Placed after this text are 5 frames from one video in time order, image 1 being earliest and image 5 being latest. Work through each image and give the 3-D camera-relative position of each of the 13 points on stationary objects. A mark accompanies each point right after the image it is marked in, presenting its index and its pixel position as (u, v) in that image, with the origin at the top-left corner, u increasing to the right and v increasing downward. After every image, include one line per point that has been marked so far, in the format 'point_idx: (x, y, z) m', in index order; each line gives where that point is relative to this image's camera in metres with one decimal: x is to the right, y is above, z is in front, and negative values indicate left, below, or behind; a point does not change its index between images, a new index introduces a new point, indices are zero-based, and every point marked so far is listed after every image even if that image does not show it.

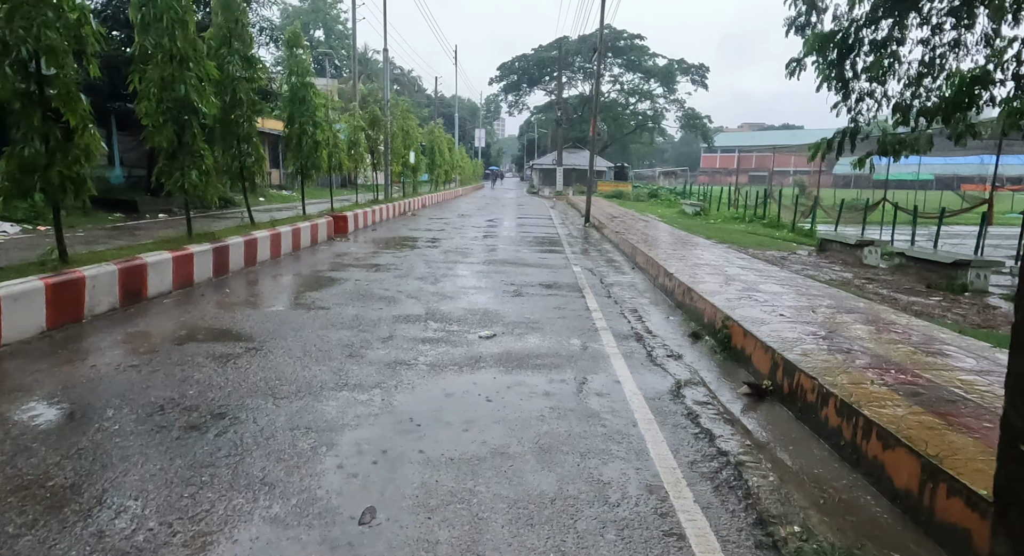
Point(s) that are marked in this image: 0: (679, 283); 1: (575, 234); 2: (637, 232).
0: (+2.1, -0.1, +8.3) m
1: (+1.8, +1.3, +19.1) m
2: (+3.4, +1.3, +18.3) m
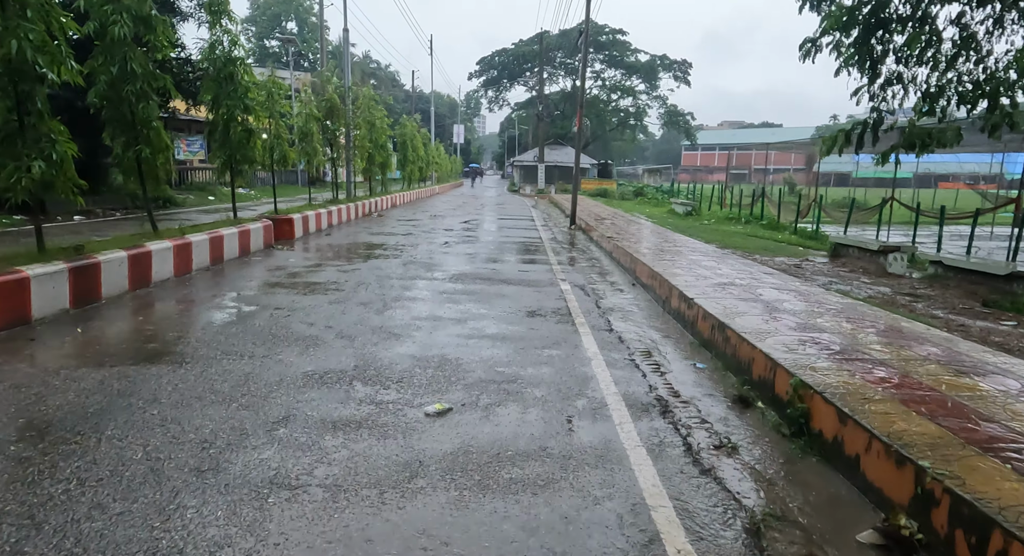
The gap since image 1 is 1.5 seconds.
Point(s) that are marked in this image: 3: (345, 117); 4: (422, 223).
0: (+1.8, -0.3, +6.3) m
1: (+1.2, +1.0, +17.0) m
2: (+2.9, +1.0, +16.2) m
3: (-4.8, +4.6, +18.7) m
4: (-2.7, +1.6, +19.7) m
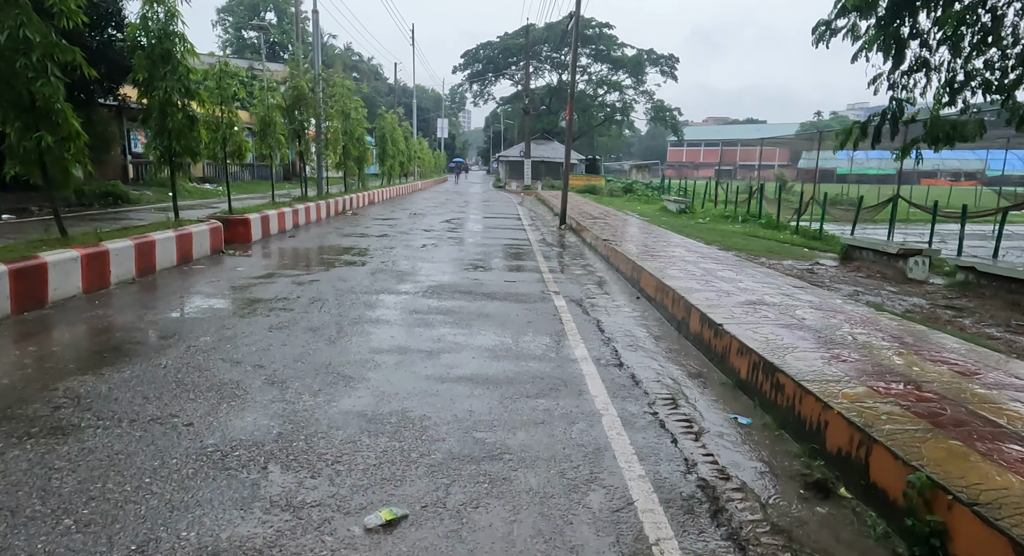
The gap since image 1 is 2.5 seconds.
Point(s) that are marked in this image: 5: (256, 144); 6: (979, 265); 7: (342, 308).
0: (+1.7, -0.5, +5.0) m
1: (+0.8, +0.9, +15.7) m
2: (+2.5, +0.9, +14.9) m
3: (-5.2, +4.5, +17.2) m
4: (-3.1, +1.5, +18.3) m
5: (-5.8, +3.0, +14.8) m
6: (+7.9, +0.2, +11.2) m
7: (-1.8, -0.3, +6.9) m
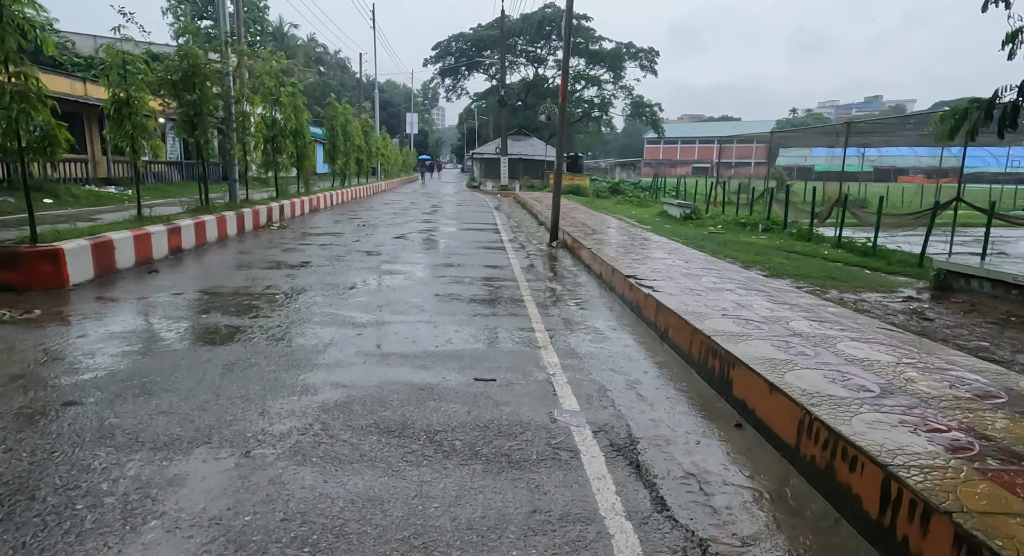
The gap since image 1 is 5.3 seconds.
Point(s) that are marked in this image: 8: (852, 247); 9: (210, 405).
0: (+1.7, -1.2, +0.8) m
1: (+0.4, +0.2, +11.5) m
2: (+2.1, +0.3, +10.8) m
3: (-5.7, +3.7, +12.8) m
4: (-3.6, +0.8, +13.9) m
5: (-6.2, +2.3, +10.4) m
6: (+7.6, -0.4, +7.2) m
7: (-1.9, -1.0, +2.6) m
8: (+8.1, +0.7, +15.6) m
9: (-1.9, -0.8, +4.1) m
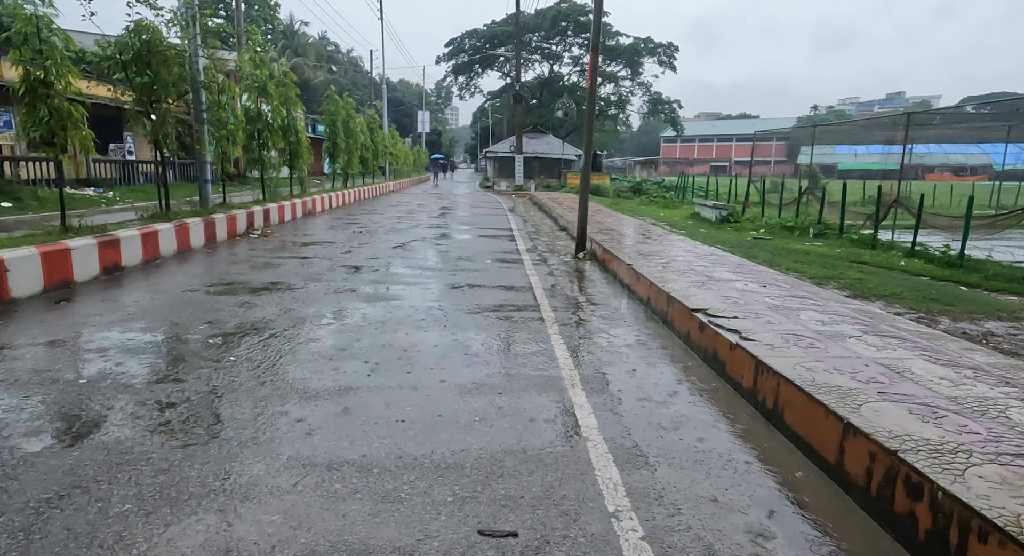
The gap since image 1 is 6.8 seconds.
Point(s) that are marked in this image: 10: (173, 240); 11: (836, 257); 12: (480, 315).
0: (+1.7, -1.5, -1.4) m
1: (+0.7, -0.1, +9.3) m
2: (+2.4, 0.0, +8.5) m
3: (-5.4, +3.4, +10.7) m
4: (-3.3, +0.5, +11.8) m
5: (-5.9, +2.0, +8.3) m
6: (+7.8, -0.7, +4.9) m
7: (-1.8, -1.3, +0.5) m
8: (+8.4, +0.4, +13.2) m
9: (-1.8, -1.1, +2.0) m
10: (-5.1, +0.6, +10.1) m
11: (+6.6, +0.4, +13.3) m
12: (-0.3, -0.4, +7.0) m
